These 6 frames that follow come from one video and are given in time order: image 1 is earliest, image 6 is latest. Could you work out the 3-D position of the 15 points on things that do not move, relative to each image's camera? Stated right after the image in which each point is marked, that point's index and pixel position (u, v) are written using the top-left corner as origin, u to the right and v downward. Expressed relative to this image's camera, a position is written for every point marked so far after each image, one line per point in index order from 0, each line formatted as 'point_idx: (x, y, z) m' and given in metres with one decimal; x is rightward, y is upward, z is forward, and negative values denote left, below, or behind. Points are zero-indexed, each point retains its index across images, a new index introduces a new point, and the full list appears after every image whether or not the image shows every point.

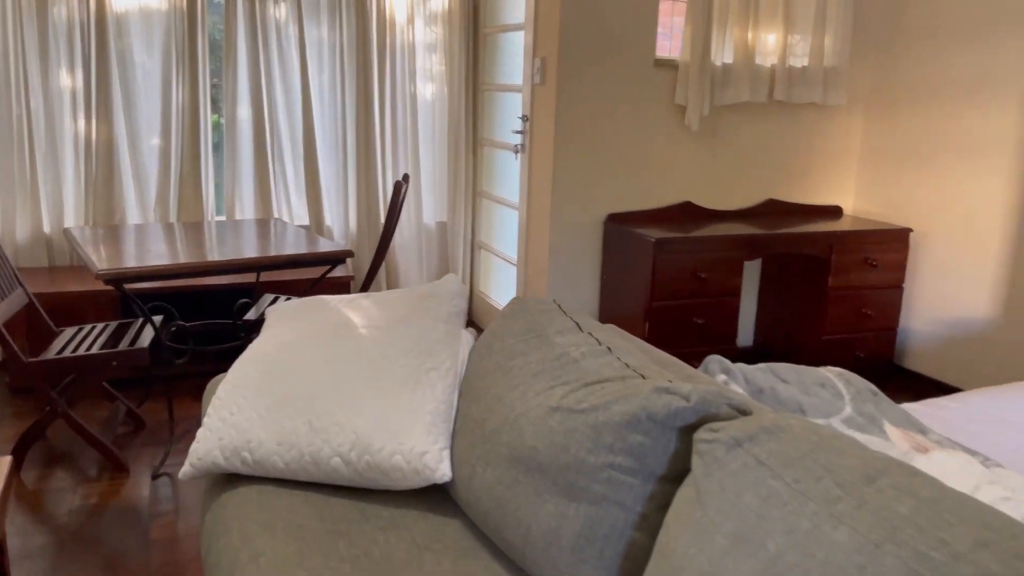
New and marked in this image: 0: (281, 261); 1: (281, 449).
0: (-0.8, +0.1, +2.8) m
1: (-0.5, -0.3, +1.6) m
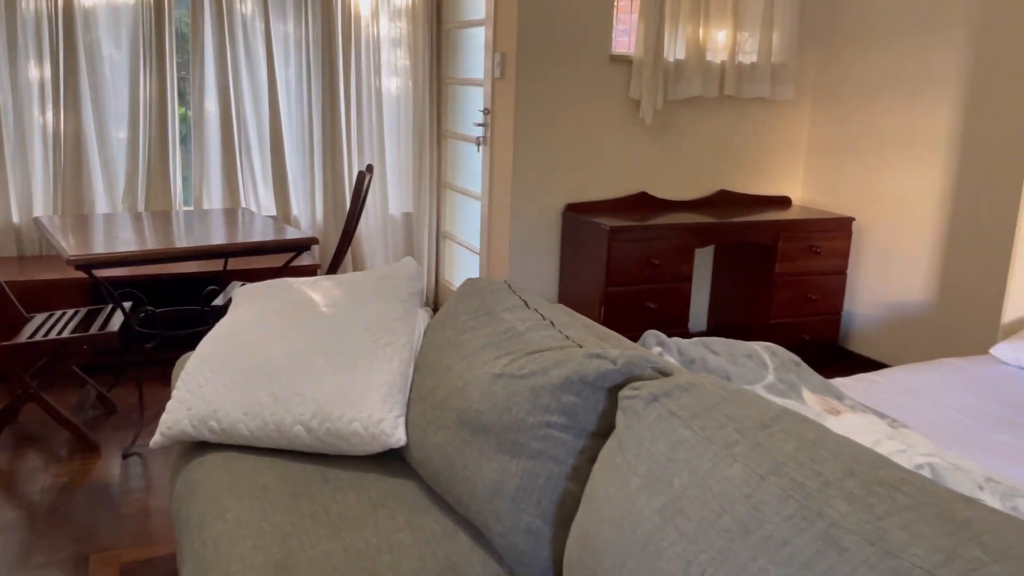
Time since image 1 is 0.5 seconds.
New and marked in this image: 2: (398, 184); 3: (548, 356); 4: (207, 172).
0: (-0.9, +0.1, +2.9) m
1: (-0.6, -0.3, +1.7) m
2: (-0.6, +0.6, +4.3) m
3: (+0.1, -0.1, +1.5) m
4: (-1.4, +0.6, +3.8) m
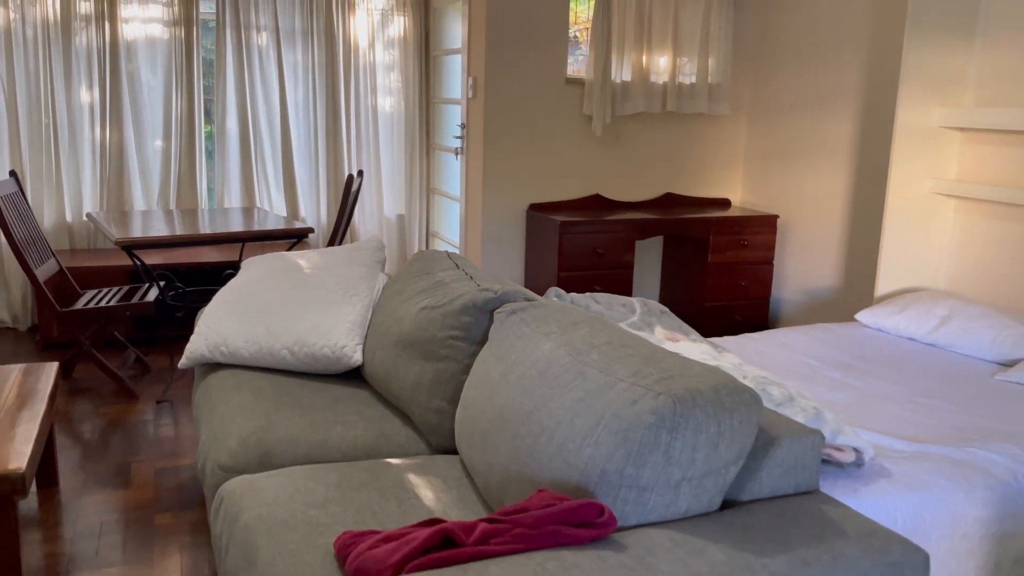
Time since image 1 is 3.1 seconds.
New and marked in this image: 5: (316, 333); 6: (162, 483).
0: (-1.1, +0.2, +3.5) m
1: (-0.8, -0.2, +2.3) m
2: (-0.7, +0.6, +5.0) m
3: (-0.1, 0.0, +2.1) m
4: (-1.6, +0.6, +4.5) m
5: (-0.6, -0.1, +2.3) m
6: (-1.1, -0.6, +2.7) m
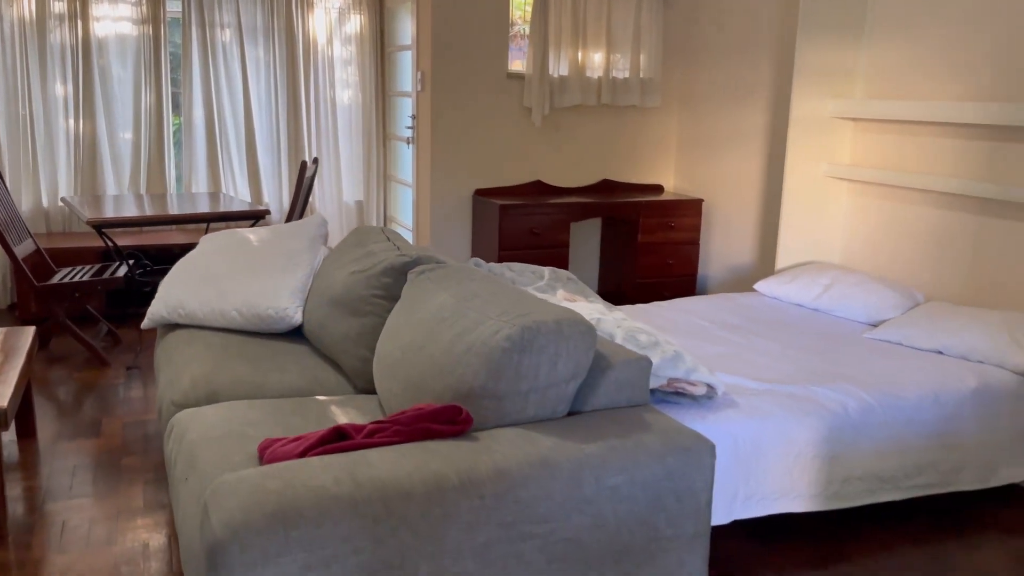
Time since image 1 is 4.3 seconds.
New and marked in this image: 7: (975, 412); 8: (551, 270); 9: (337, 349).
0: (-1.4, +0.3, +3.9) m
1: (-1.0, -0.1, +2.7) m
2: (-1.0, +0.7, +5.3) m
3: (-0.4, +0.1, +2.5) m
4: (-1.9, +0.7, +4.8) m
5: (-0.8, 0.0, +2.7) m
6: (-1.4, -0.5, +3.0) m
7: (+1.4, -0.4, +2.5) m
8: (+0.1, +0.1, +2.9) m
9: (-0.5, -0.2, +2.4) m
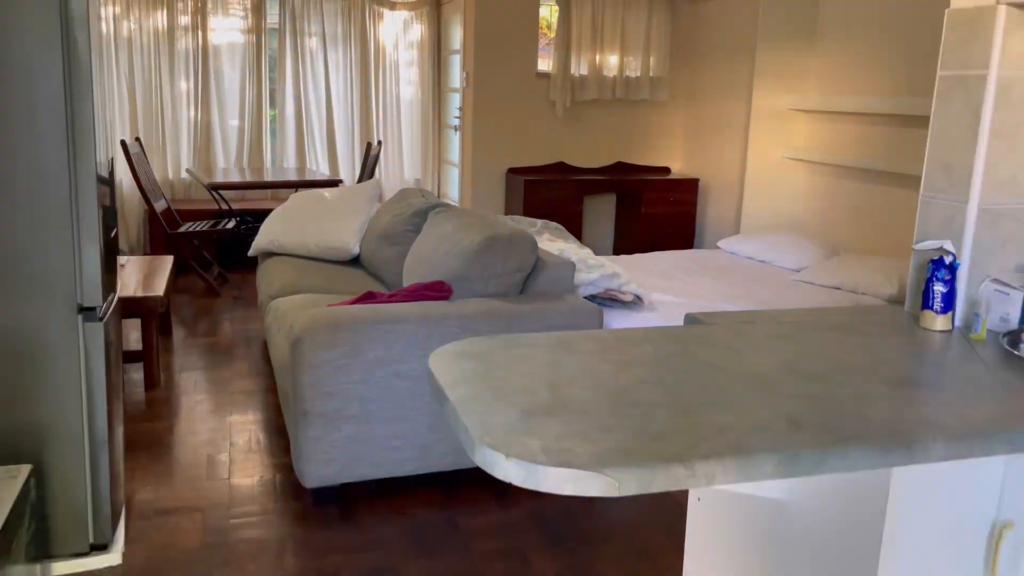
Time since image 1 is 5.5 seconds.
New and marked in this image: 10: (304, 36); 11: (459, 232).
0: (-1.3, +0.6, +5.0) m
1: (-1.0, +0.2, +3.8) m
2: (-0.8, +1.0, +6.4) m
3: (-0.4, +0.4, +3.5) m
4: (-1.7, +1.0, +6.0) m
5: (-0.8, +0.2, +3.7) m
6: (-1.4, -0.2, +4.1) m
7: (+1.4, -0.2, +3.3) m
8: (+0.1, +0.3, +3.8) m
9: (-0.6, +0.1, +3.5) m
10: (-1.5, +1.8, +5.9) m
11: (-0.2, +0.2, +2.9) m
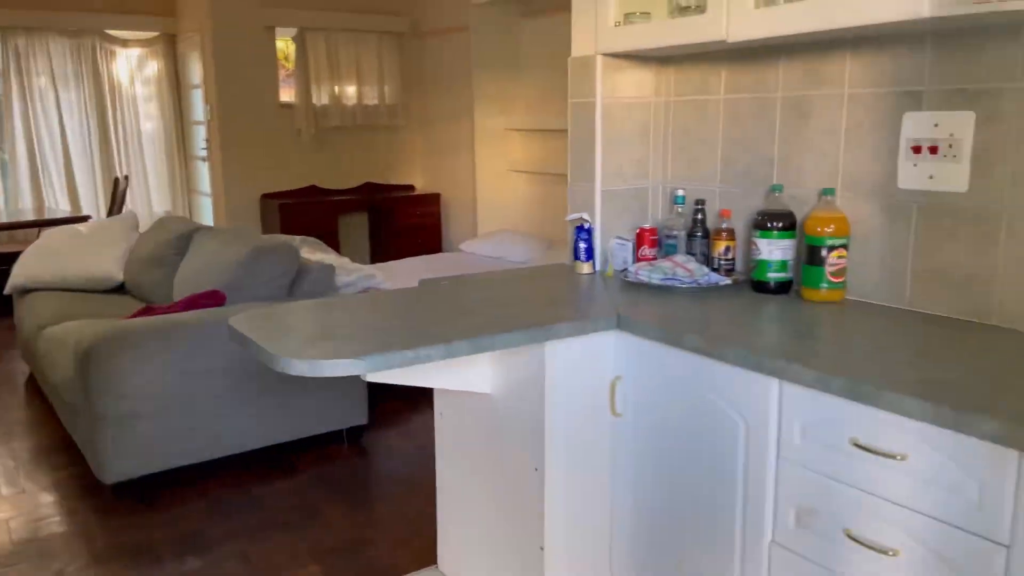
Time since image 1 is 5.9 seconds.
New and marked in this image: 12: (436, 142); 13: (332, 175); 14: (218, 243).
0: (-2.8, +0.4, +4.9) m
1: (-2.2, +0.1, +3.8) m
2: (-2.8, +0.8, +6.4) m
3: (-1.6, +0.3, +3.8) m
4: (-3.5, +0.7, +5.8) m
5: (-2.0, +0.1, +3.9) m
6: (-2.6, -0.5, +4.1) m
7: (+0.2, -0.1, +4.1) m
8: (-1.1, +0.3, +4.3) m
9: (-1.6, 0.0, +3.7) m
10: (-3.4, +1.5, +5.8) m
11: (-1.1, +0.2, +3.2) m
12: (-0.5, +1.1, +6.2) m
13: (-1.3, +0.8, +6.1) m
14: (-1.2, +0.2, +3.4) m
